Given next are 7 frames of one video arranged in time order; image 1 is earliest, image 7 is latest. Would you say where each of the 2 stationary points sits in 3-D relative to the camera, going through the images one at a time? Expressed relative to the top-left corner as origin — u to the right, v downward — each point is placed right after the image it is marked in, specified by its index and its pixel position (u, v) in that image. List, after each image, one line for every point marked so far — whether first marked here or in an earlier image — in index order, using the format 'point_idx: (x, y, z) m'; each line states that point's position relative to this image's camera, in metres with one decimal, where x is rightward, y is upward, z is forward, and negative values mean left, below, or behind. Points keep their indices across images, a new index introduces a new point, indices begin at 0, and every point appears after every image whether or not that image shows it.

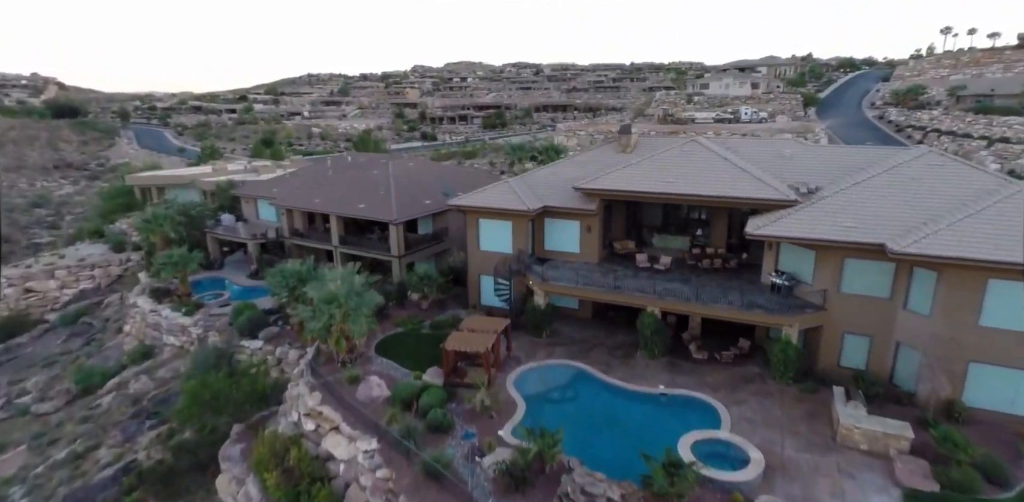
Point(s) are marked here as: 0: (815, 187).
0: (+8.5, +1.8, +14.6) m
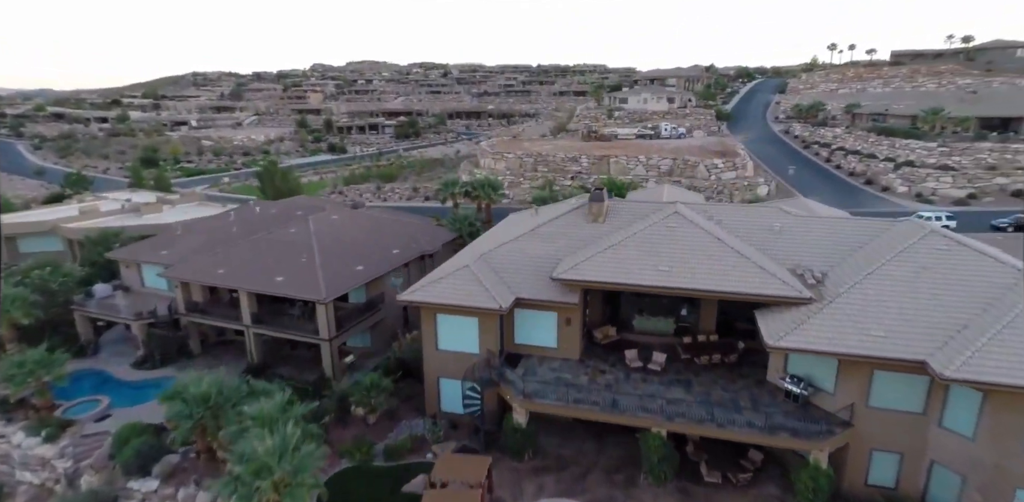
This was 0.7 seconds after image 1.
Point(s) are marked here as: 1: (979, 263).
0: (+7.8, -0.6, +13.2) m
1: (+11.0, -0.3, +12.4) m
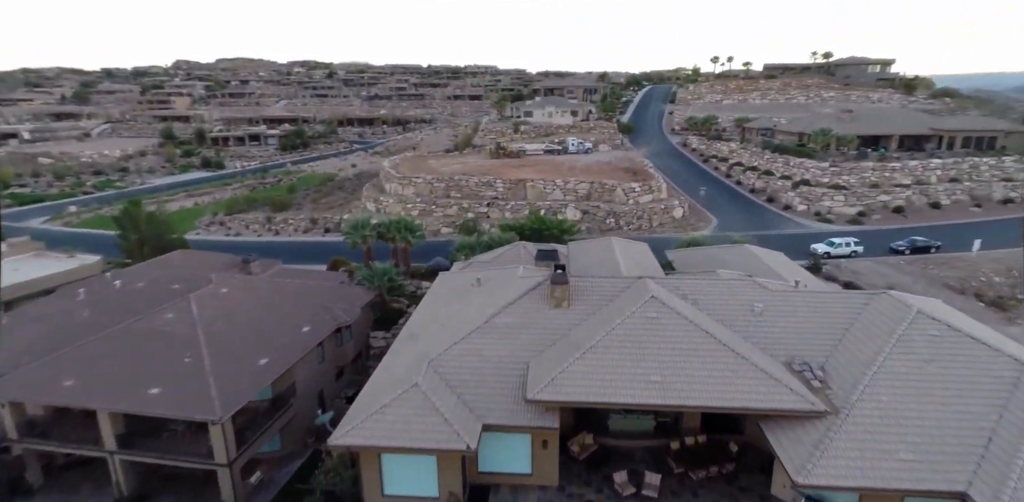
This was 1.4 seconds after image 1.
0: (+7.1, -2.8, +11.9) m
1: (+10.4, -2.3, +11.7) m
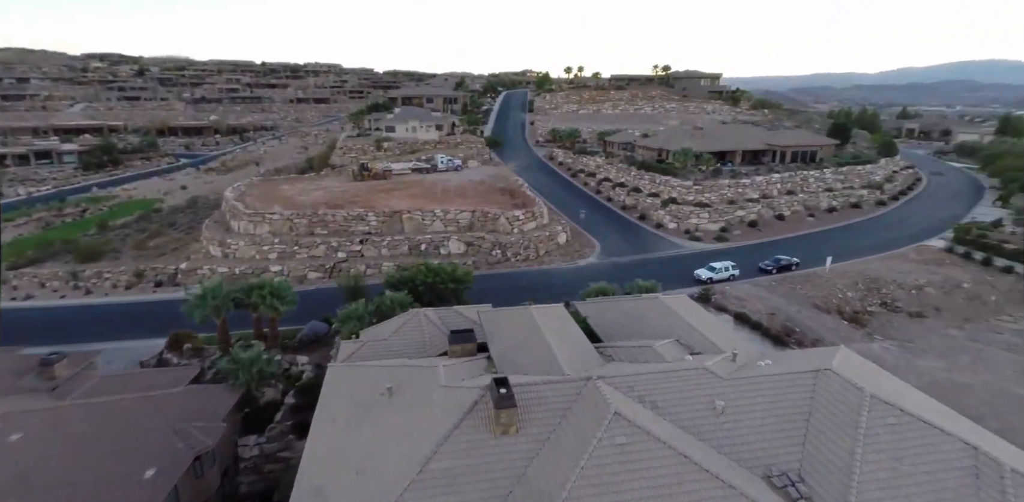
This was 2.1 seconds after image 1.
0: (+6.1, -4.9, +11.0) m
1: (+9.3, -4.2, +11.7) m
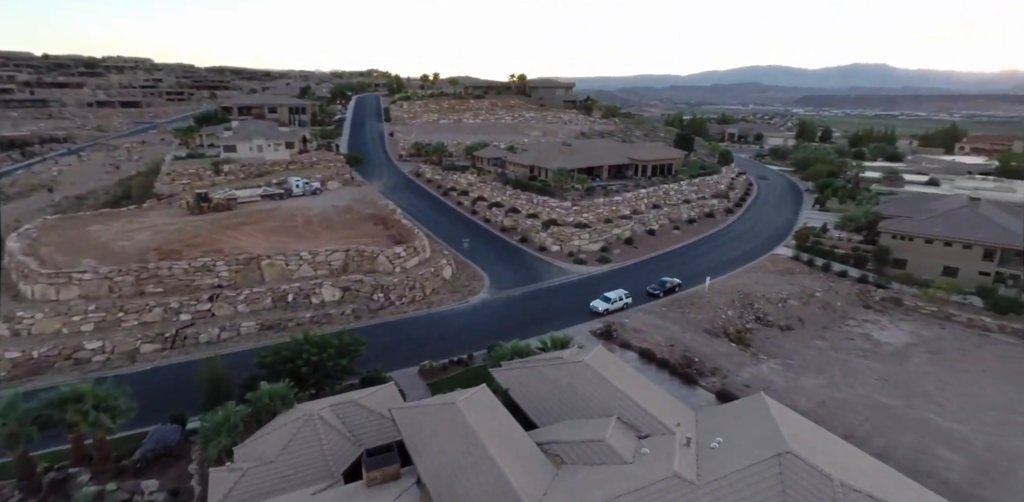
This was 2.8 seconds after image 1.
0: (+5.7, -7.0, +10.2) m
1: (+8.5, -6.0, +11.6) m
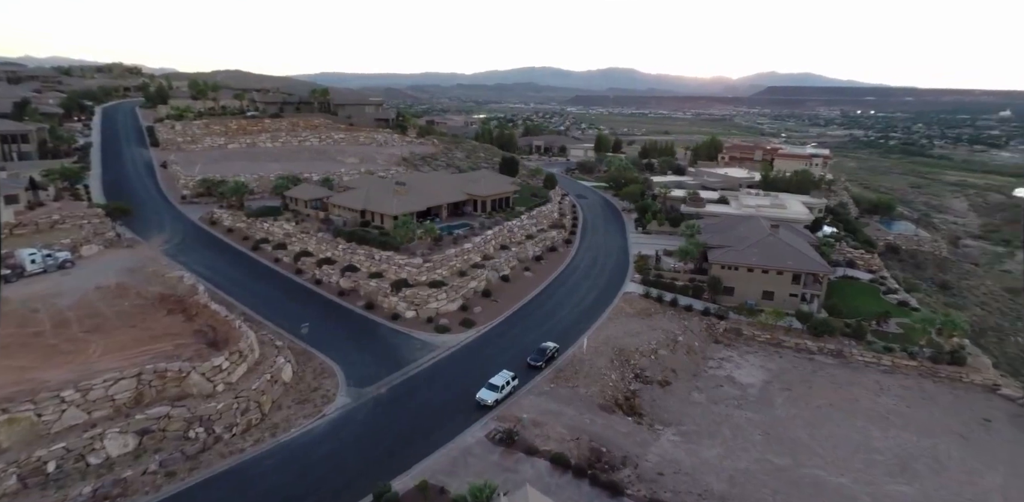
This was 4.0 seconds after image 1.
0: (+6.9, -11.0, +8.2) m
1: (+8.9, -9.7, +10.6) m
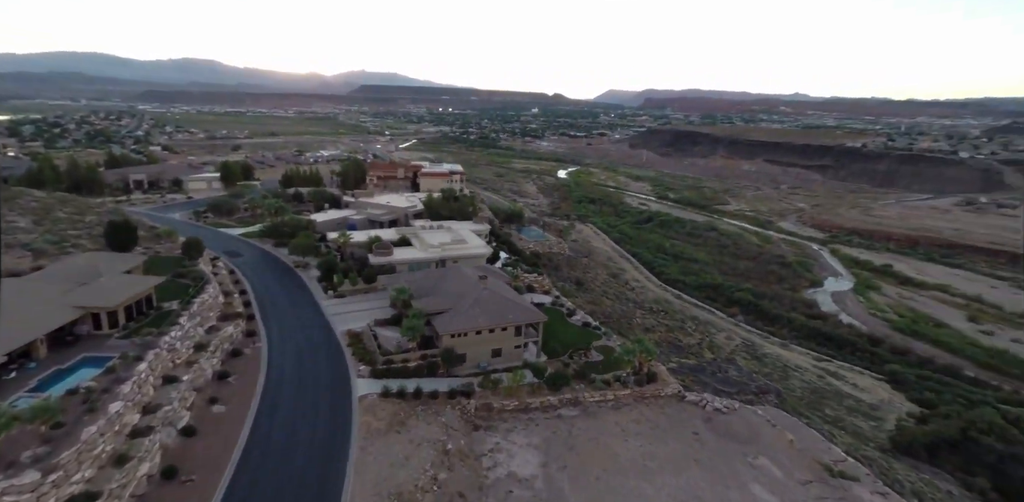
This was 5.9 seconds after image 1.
0: (+10.4, -15.9, +8.0) m
1: (+10.3, -14.5, +11.1) m
